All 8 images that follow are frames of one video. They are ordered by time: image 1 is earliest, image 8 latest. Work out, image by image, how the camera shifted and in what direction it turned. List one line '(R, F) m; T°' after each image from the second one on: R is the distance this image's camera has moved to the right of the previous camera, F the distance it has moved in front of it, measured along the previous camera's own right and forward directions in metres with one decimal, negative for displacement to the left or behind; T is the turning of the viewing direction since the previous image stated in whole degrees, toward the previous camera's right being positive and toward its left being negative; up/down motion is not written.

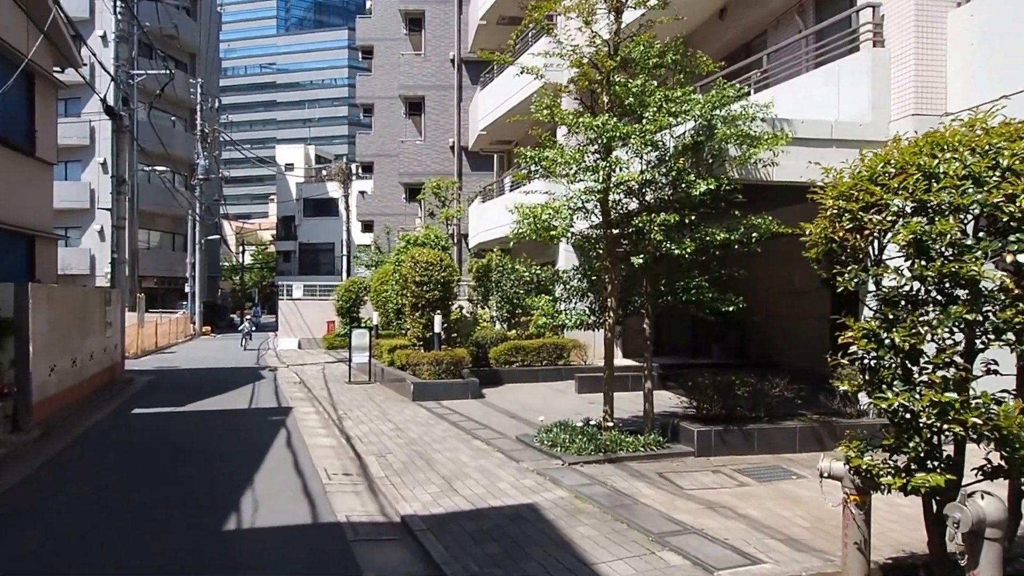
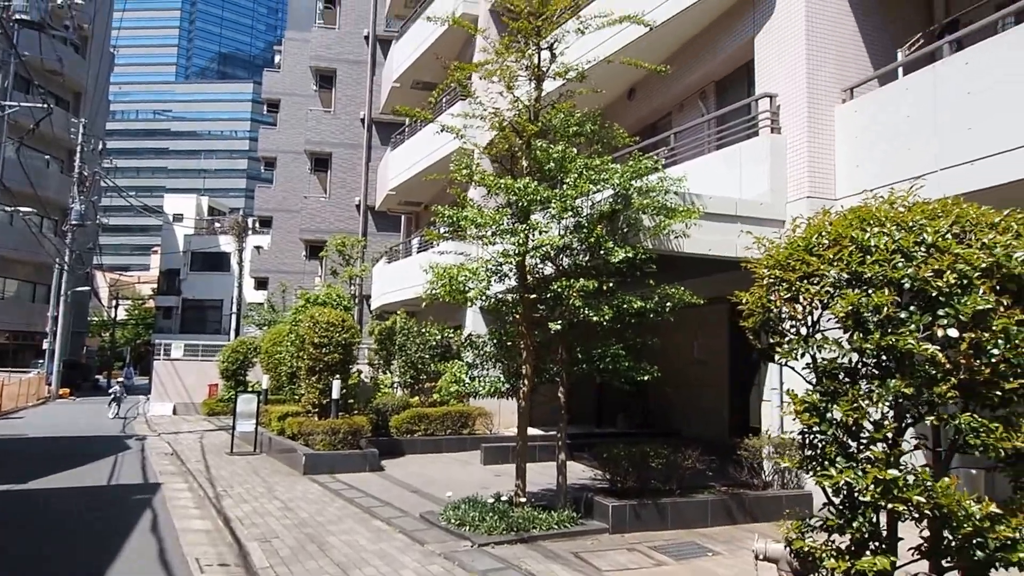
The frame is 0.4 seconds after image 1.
(-0.2, +0.3) m; +8°
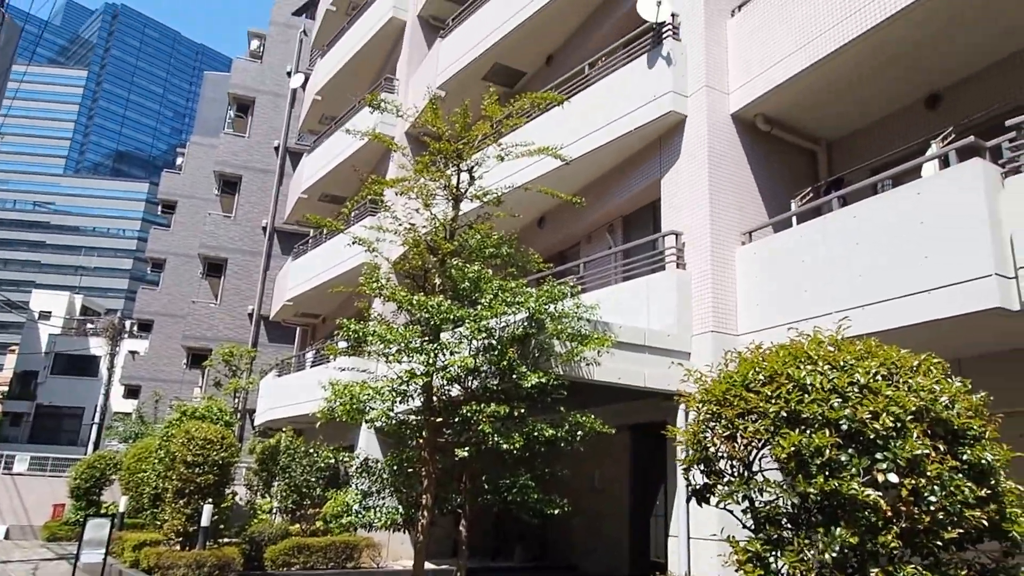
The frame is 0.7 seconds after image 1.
(-0.2, +0.3) m; +8°
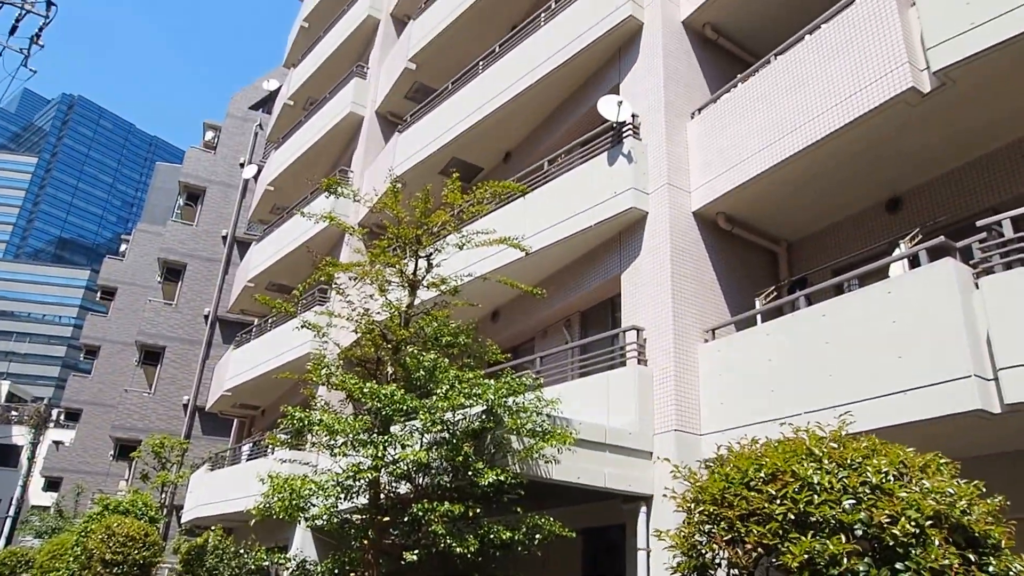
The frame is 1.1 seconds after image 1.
(-0.1, +0.4) m; +4°
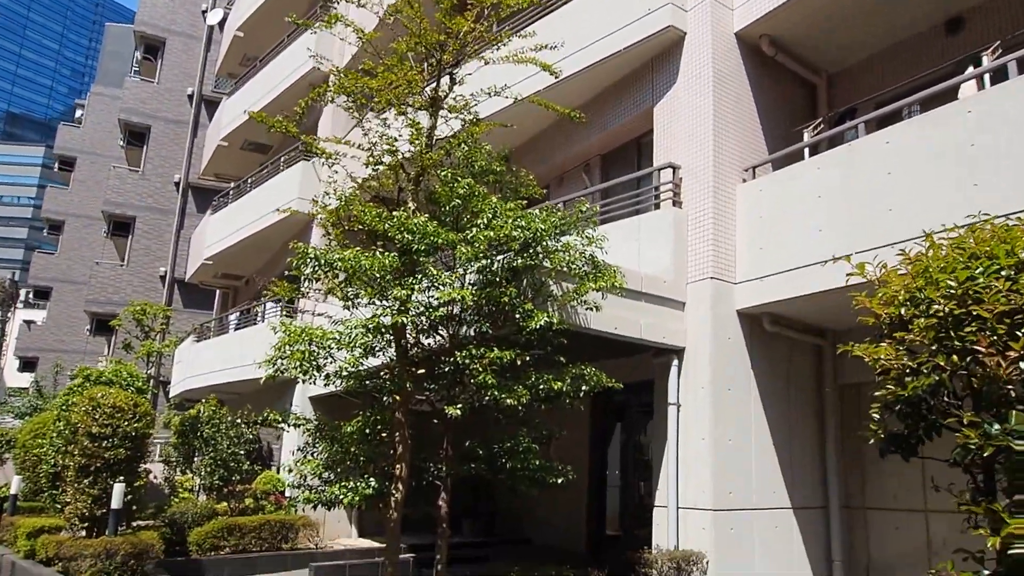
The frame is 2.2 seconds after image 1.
(-0.7, +1.0) m; +2°
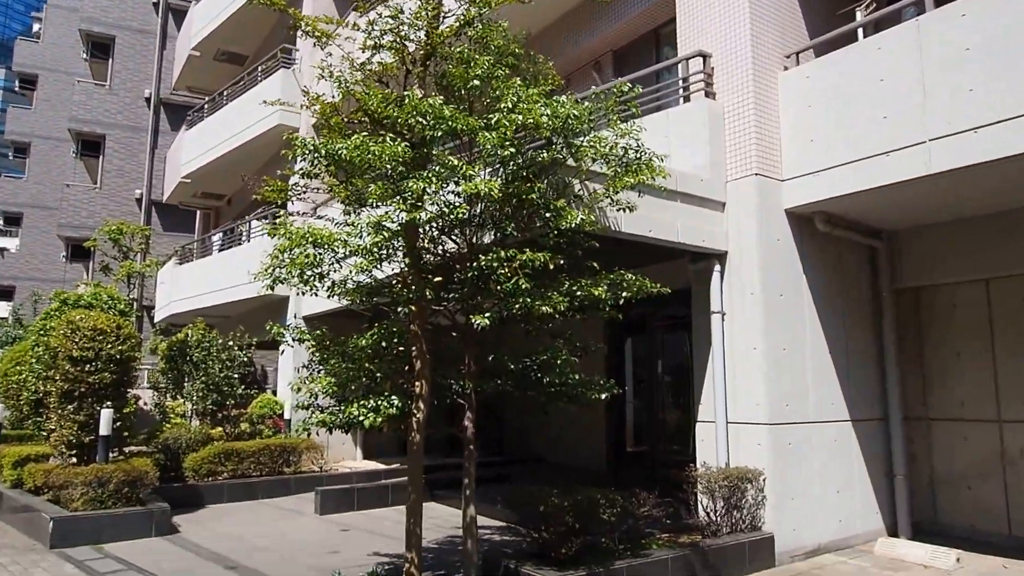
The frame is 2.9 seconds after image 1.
(-0.4, +0.8) m; +1°
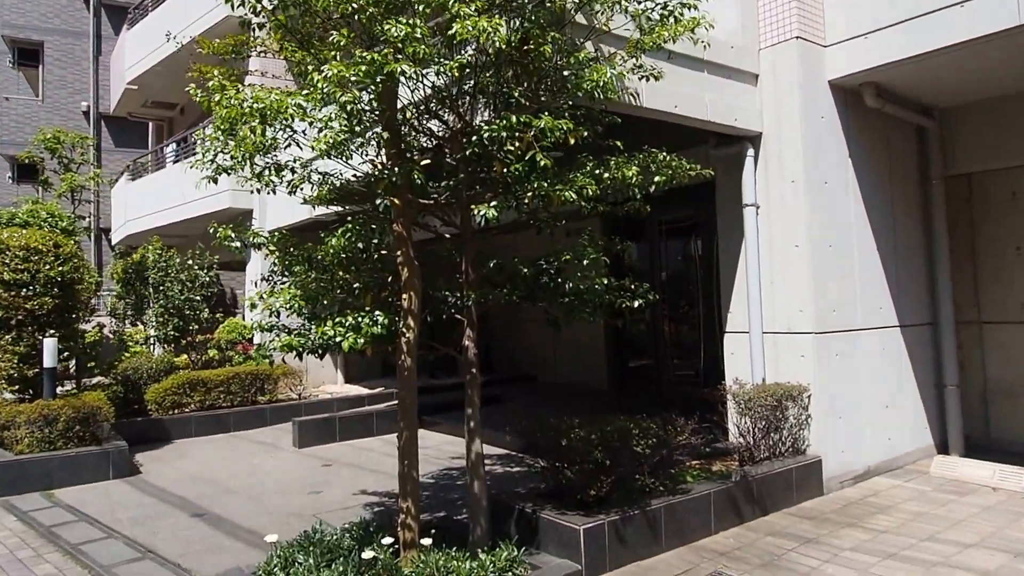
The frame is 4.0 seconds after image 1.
(-0.2, +1.1) m; +2°
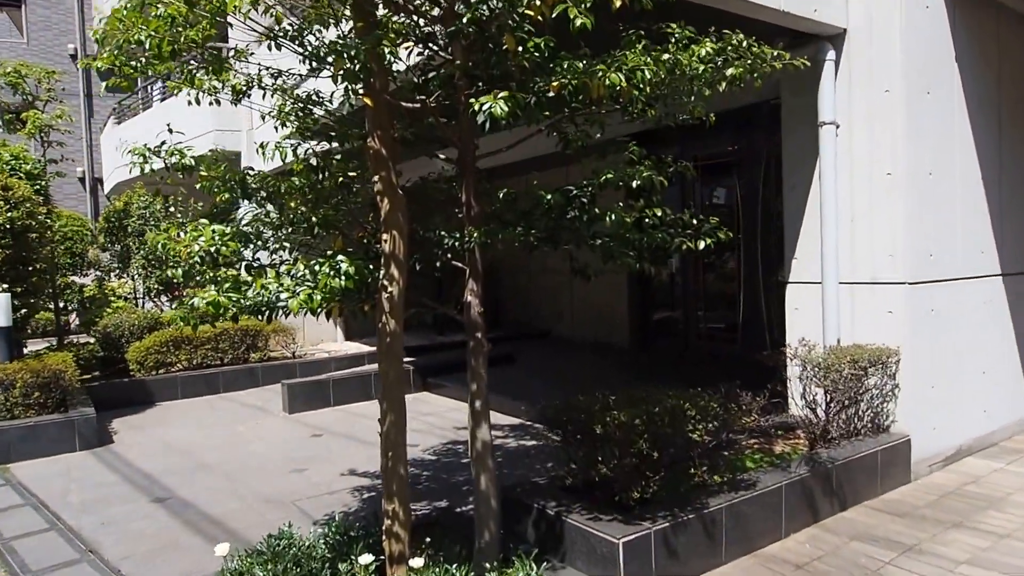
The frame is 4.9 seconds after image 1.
(0.0, +1.1) m; -1°
